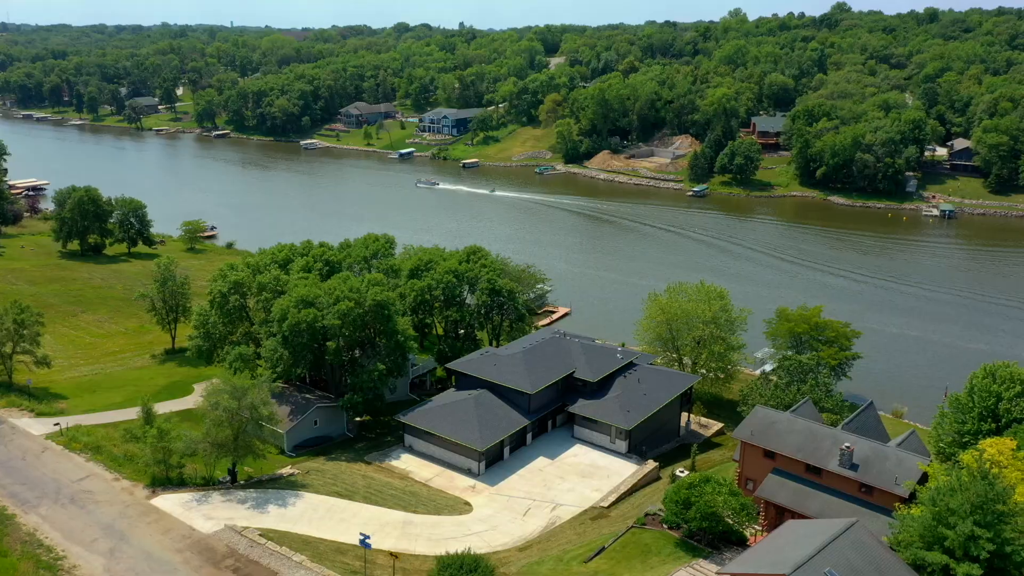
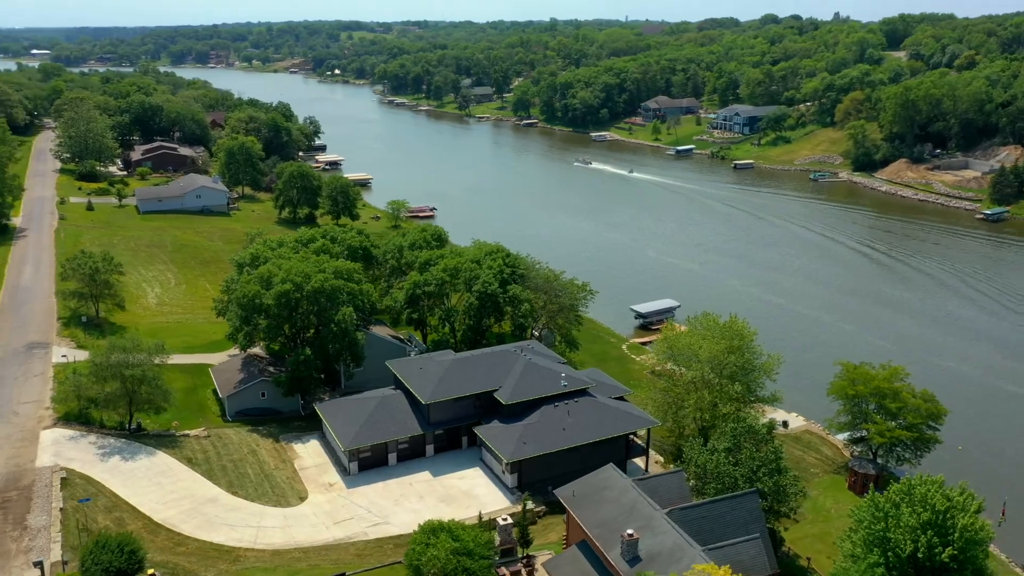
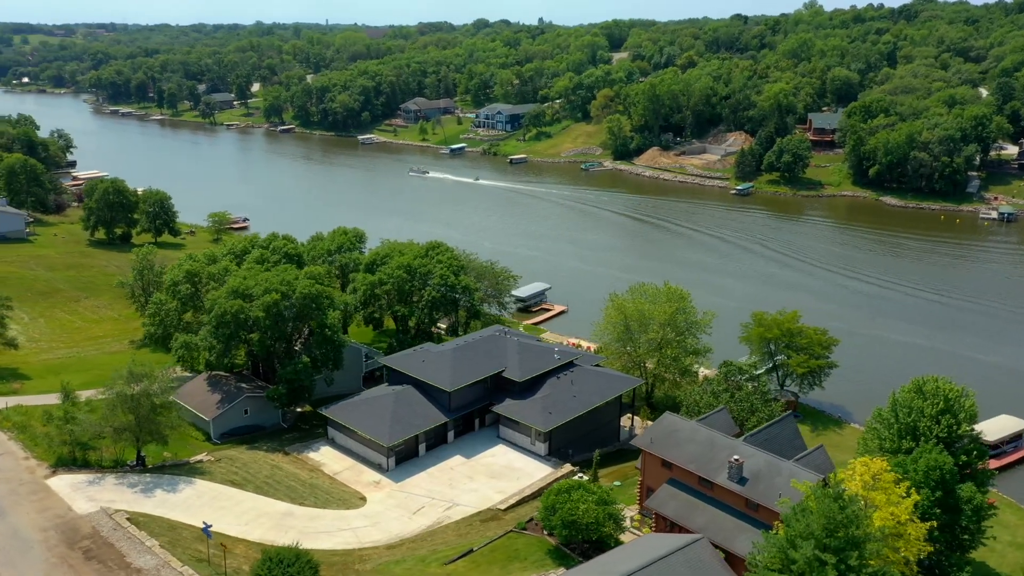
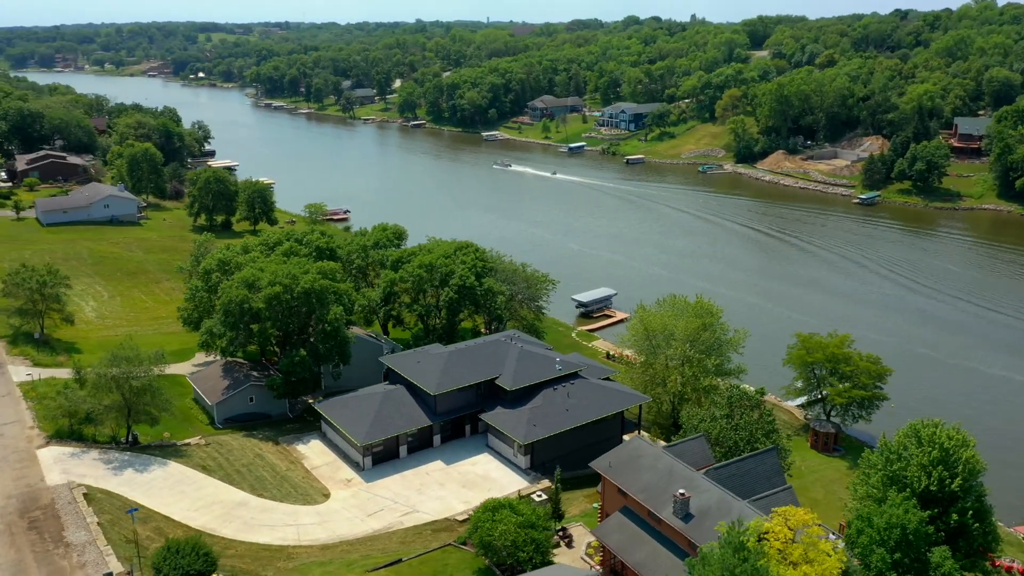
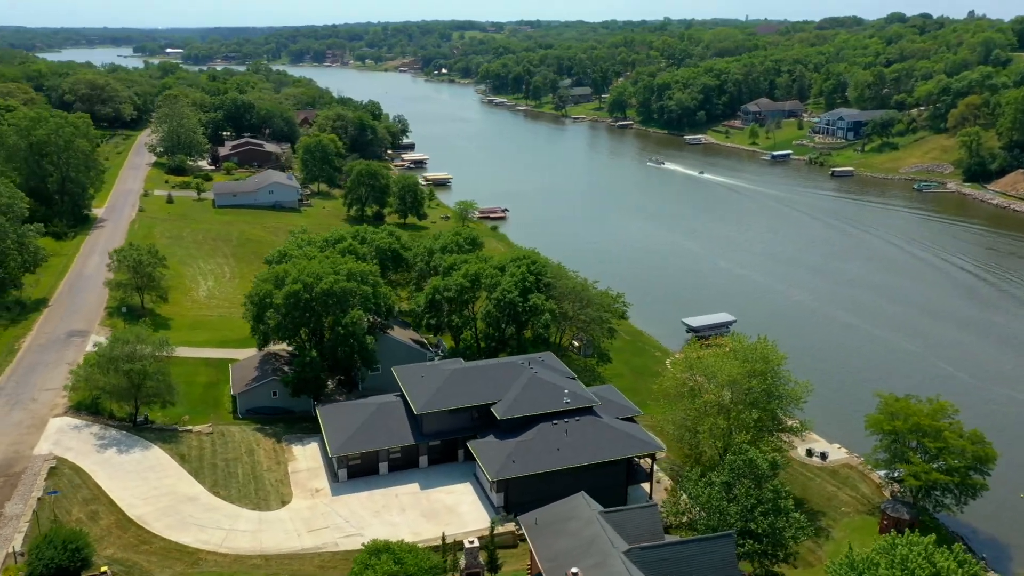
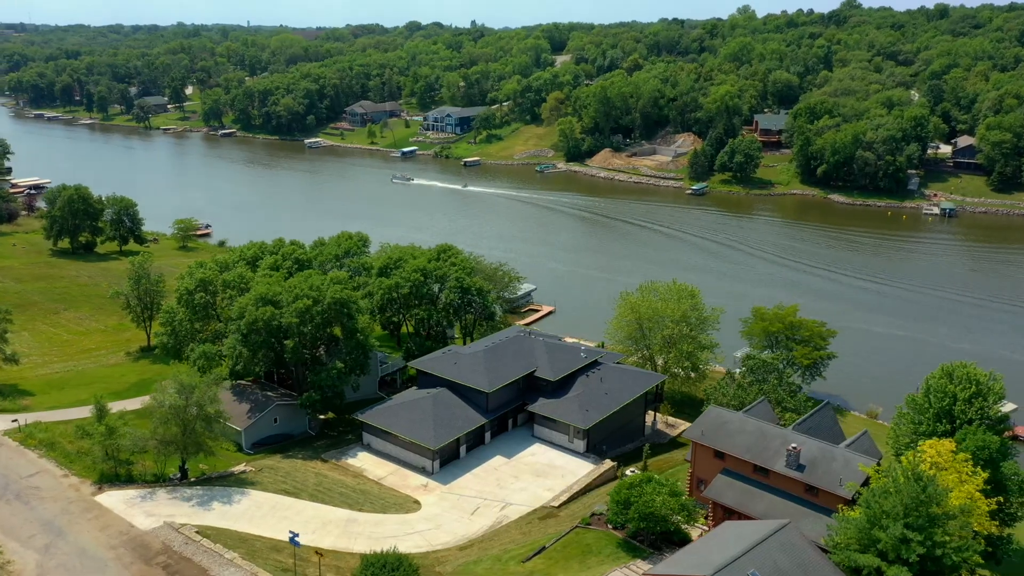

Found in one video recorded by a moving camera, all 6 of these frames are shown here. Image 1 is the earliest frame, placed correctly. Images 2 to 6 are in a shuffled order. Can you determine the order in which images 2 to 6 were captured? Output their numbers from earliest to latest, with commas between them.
6, 3, 4, 2, 5
